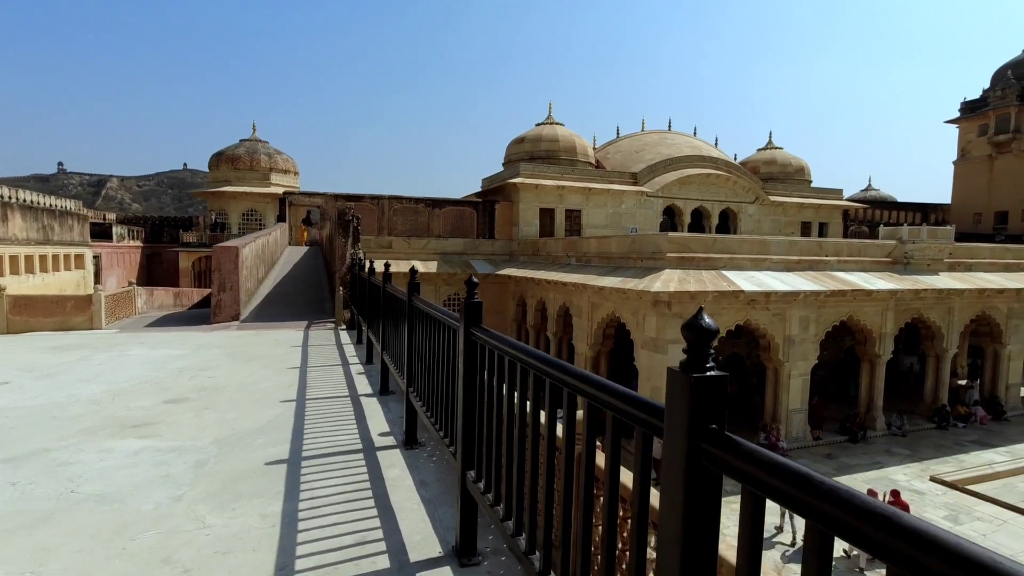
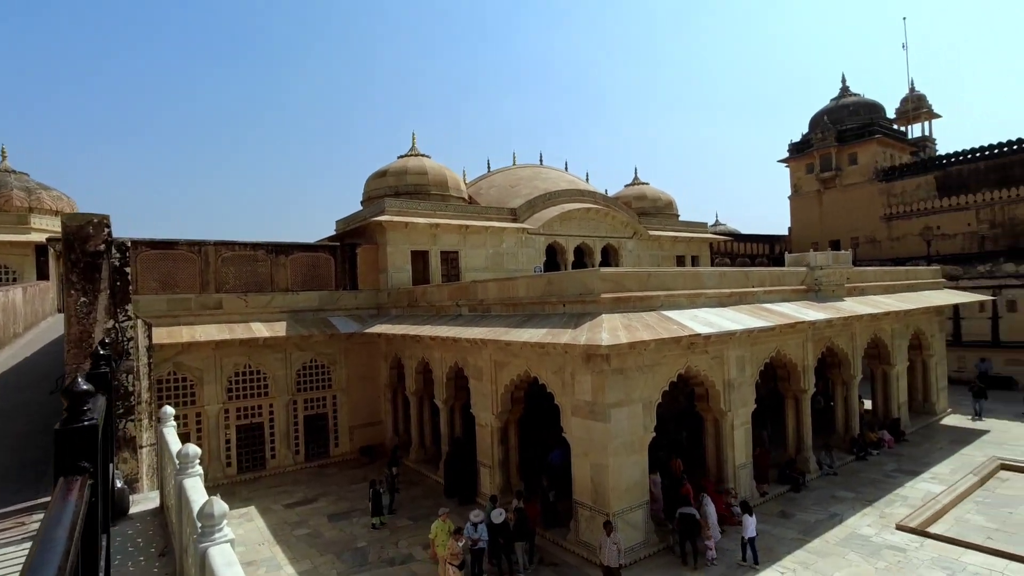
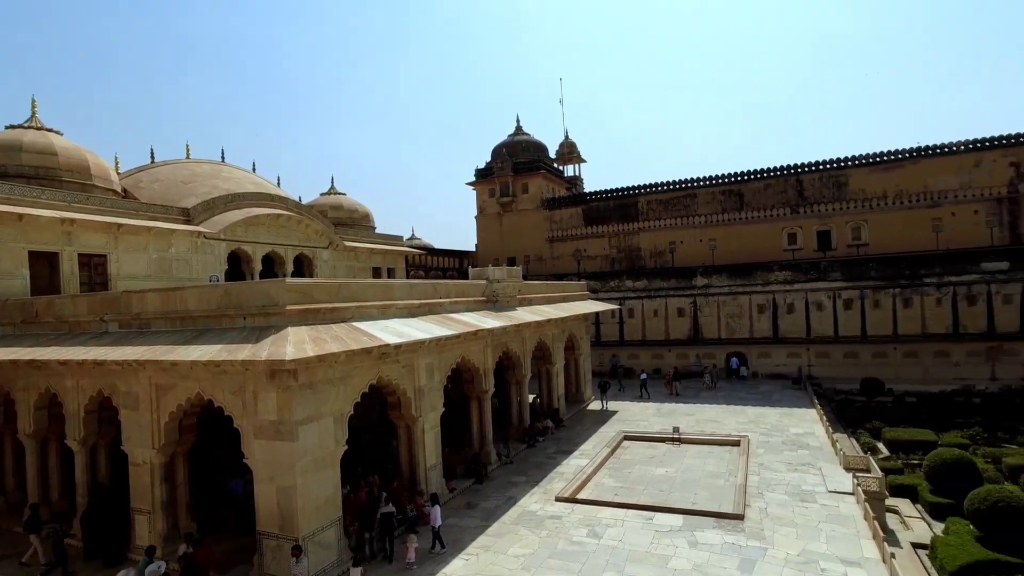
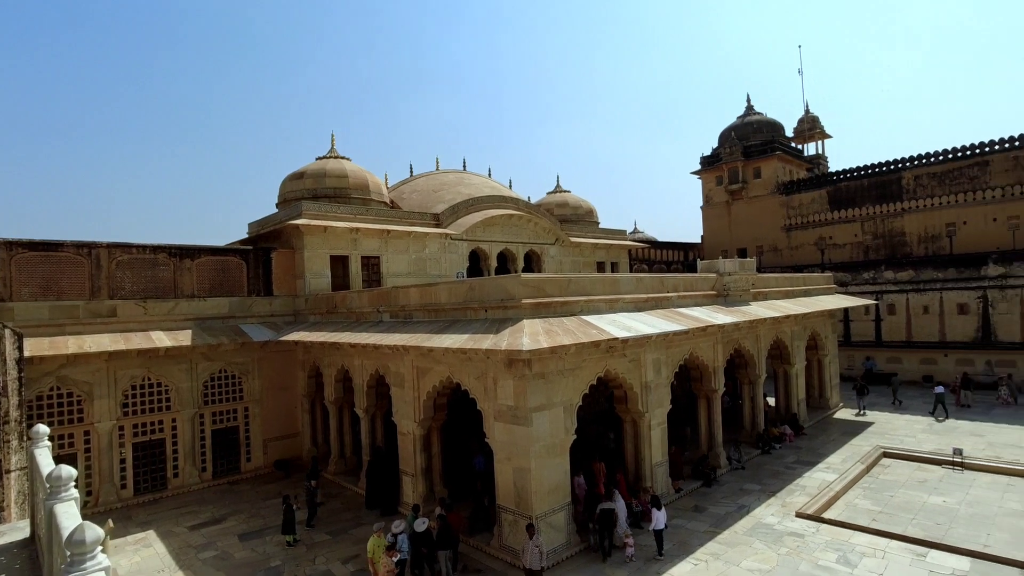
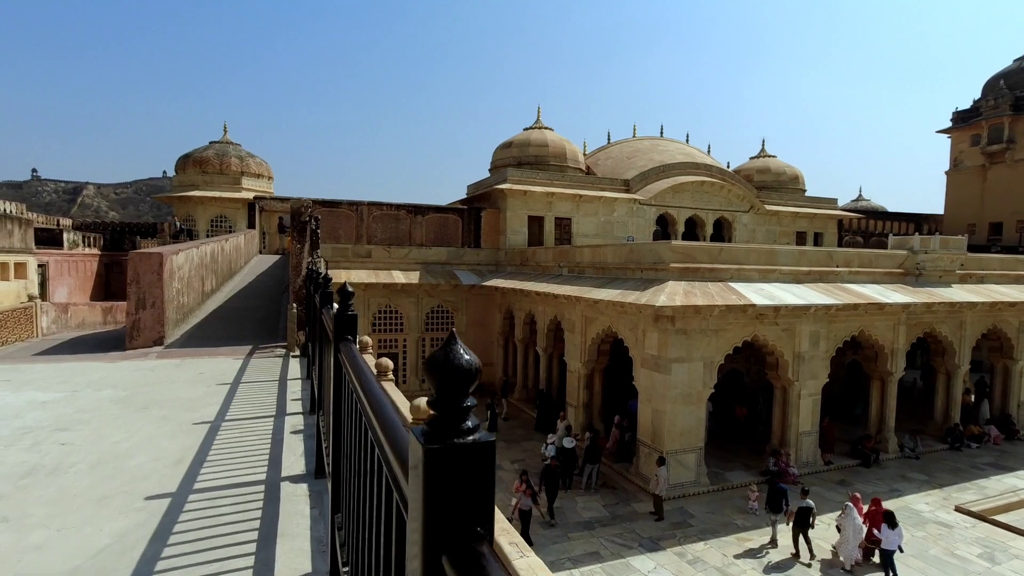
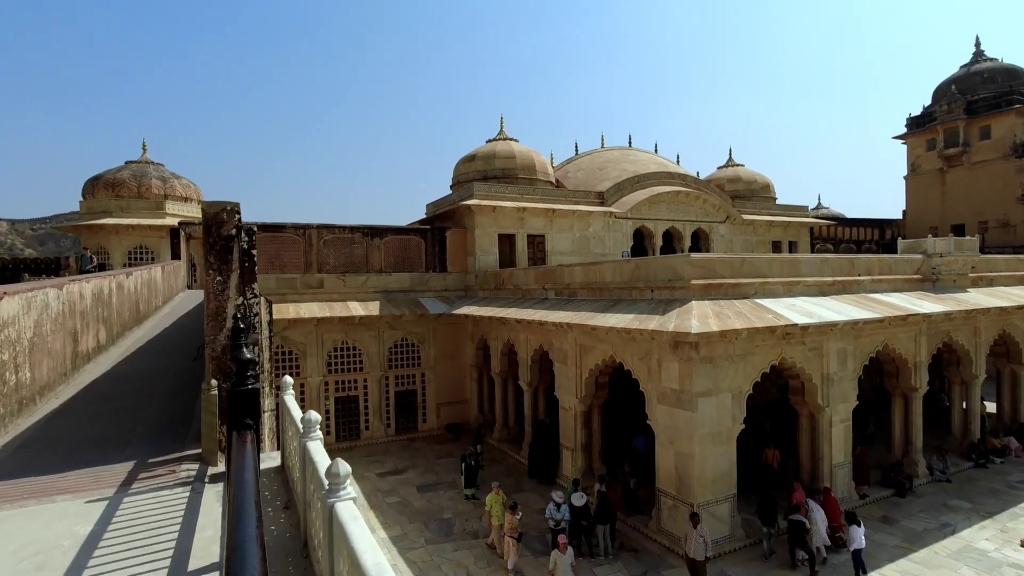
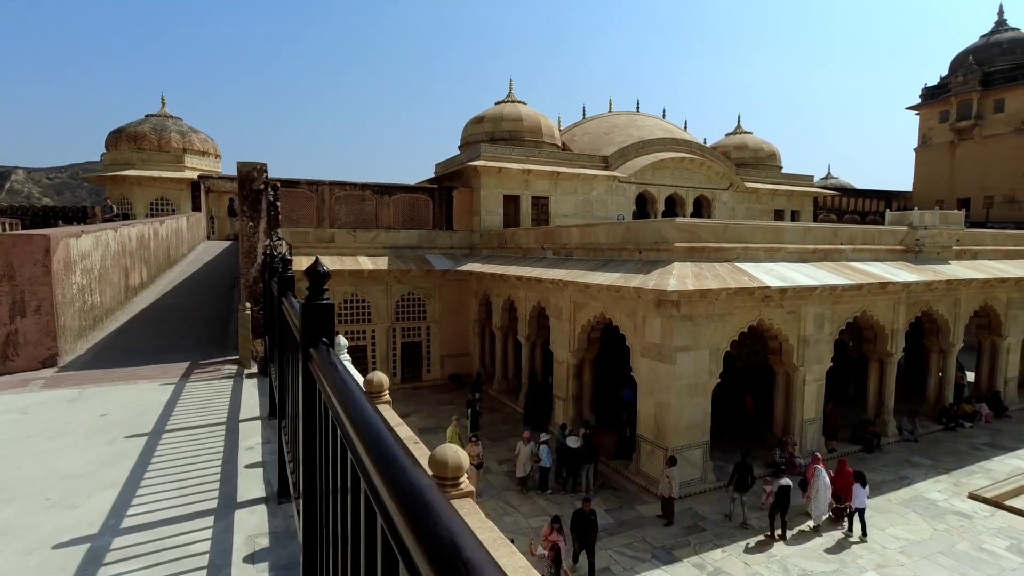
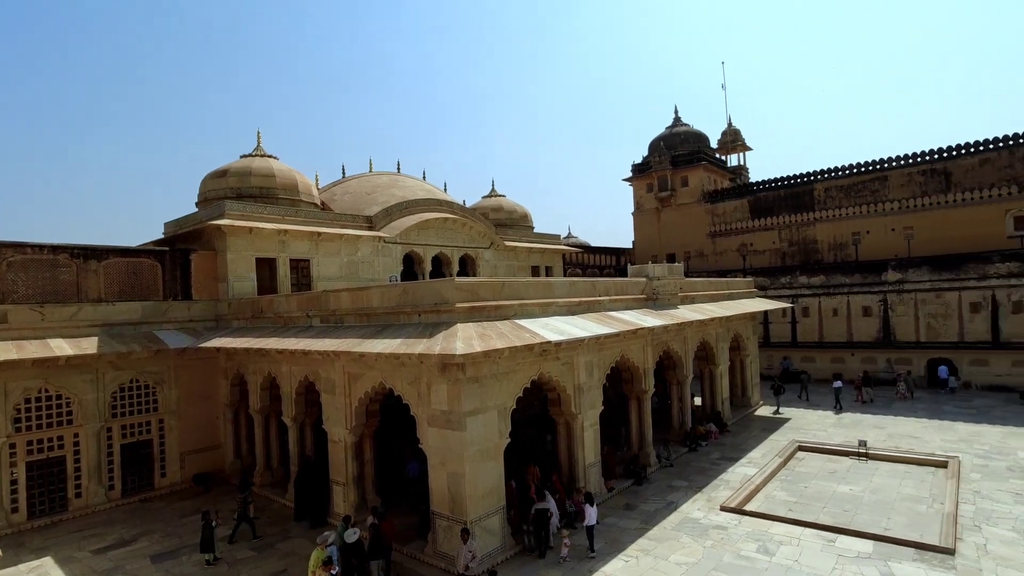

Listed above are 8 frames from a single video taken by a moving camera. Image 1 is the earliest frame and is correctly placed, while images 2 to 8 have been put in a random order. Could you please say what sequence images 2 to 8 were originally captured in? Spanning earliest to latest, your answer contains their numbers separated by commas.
5, 7, 6, 2, 4, 8, 3
